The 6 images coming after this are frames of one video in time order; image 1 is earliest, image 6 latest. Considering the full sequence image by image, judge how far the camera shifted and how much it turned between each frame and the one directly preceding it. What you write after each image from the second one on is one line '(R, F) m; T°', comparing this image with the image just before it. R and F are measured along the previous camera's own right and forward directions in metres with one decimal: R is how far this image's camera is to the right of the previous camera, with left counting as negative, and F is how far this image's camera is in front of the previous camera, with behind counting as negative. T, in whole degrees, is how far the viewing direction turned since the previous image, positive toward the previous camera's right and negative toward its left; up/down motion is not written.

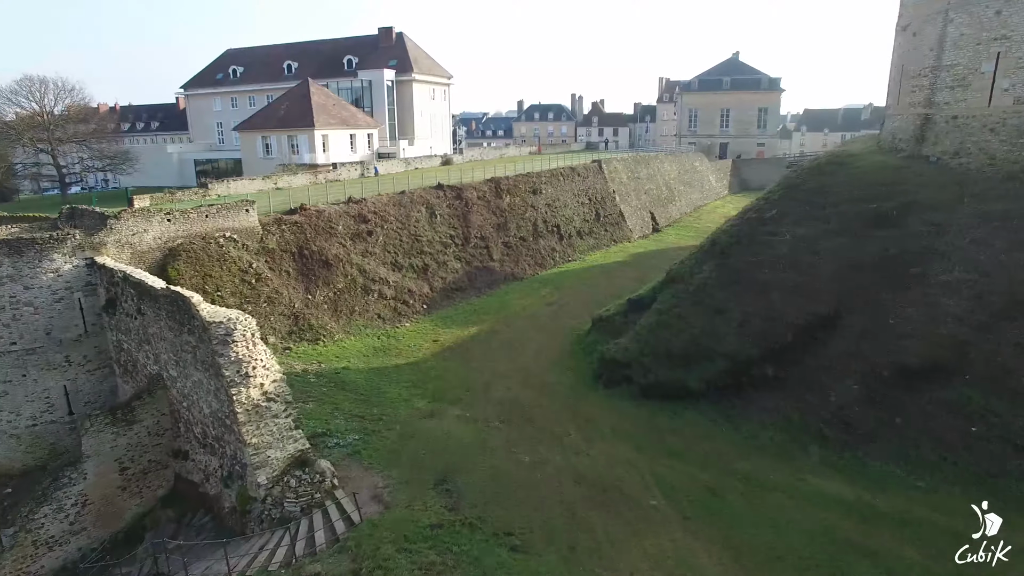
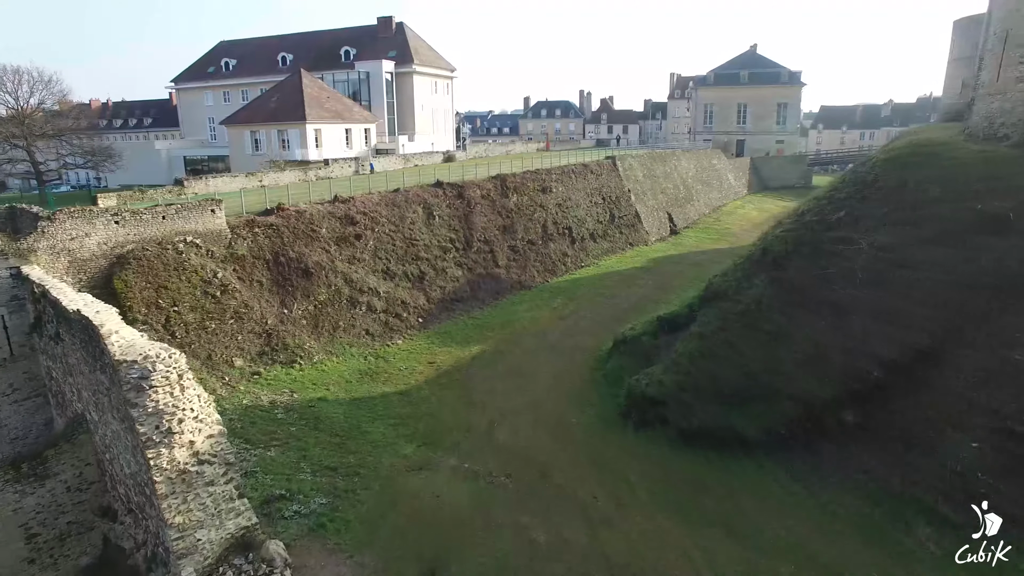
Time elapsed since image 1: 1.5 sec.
(-0.1, +2.8) m; 0°
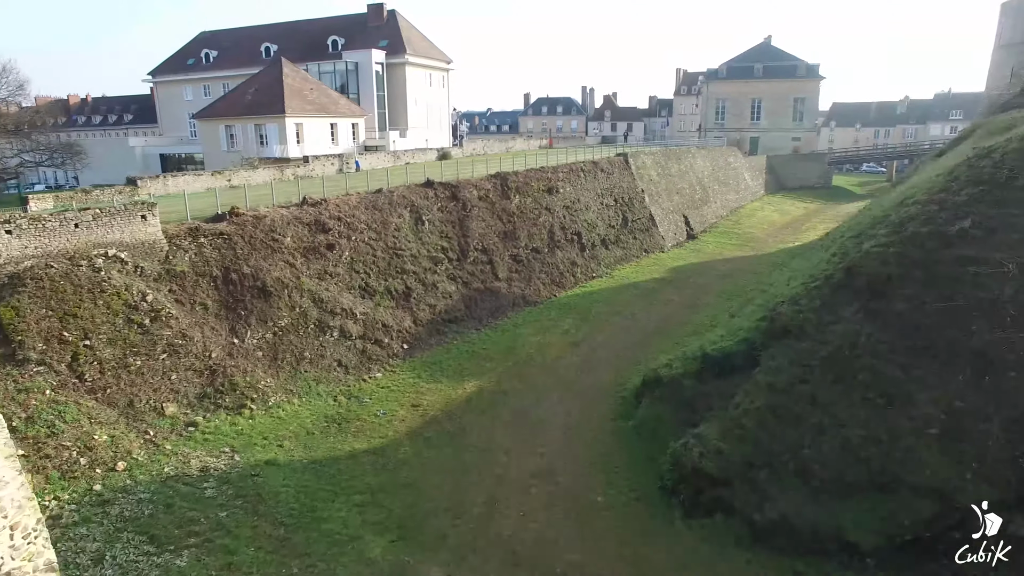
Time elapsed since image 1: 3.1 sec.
(-0.1, +3.4) m; 0°
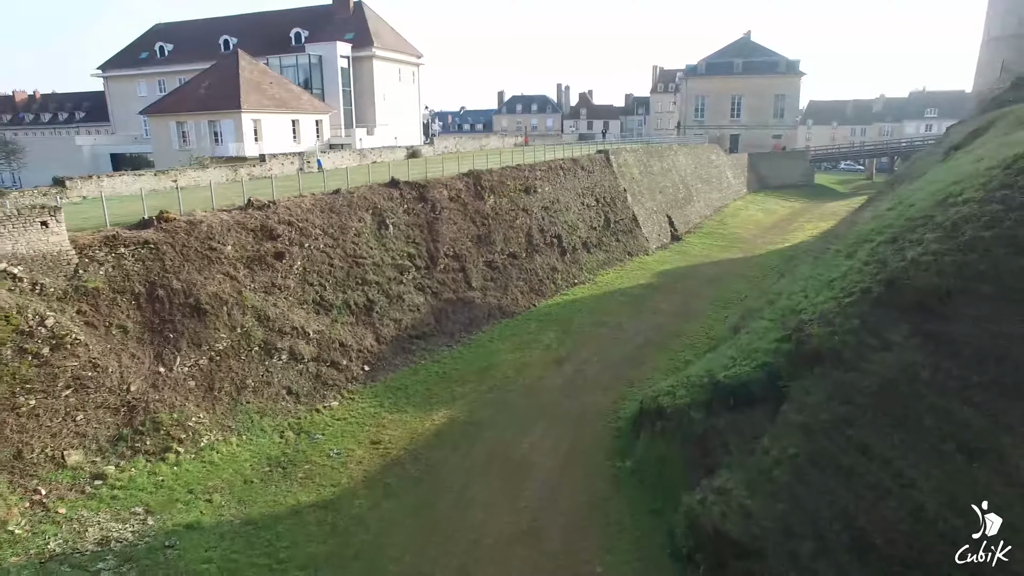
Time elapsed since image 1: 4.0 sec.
(0.0, +2.0) m; +2°
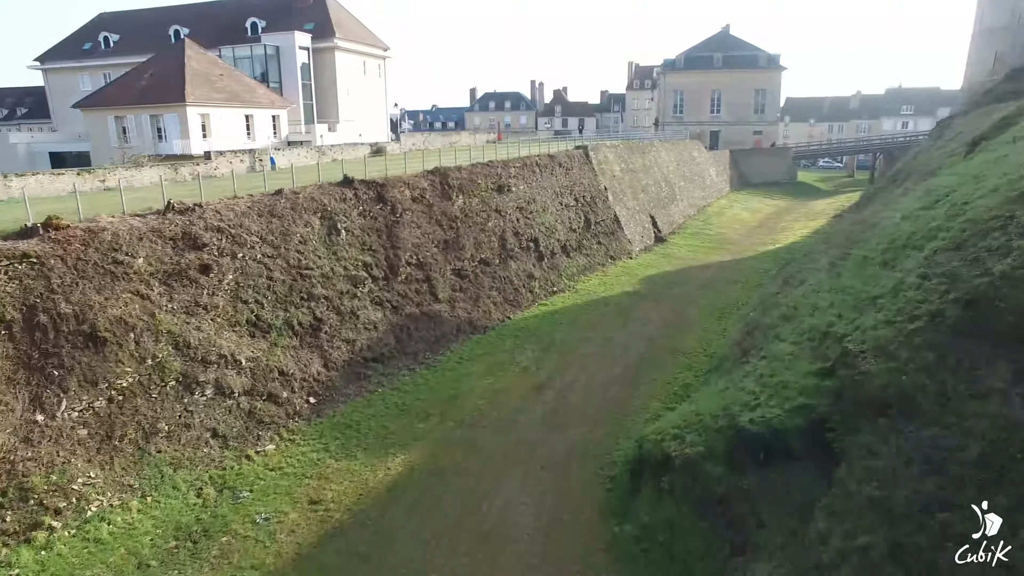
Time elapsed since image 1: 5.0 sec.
(+0.1, +2.3) m; +2°
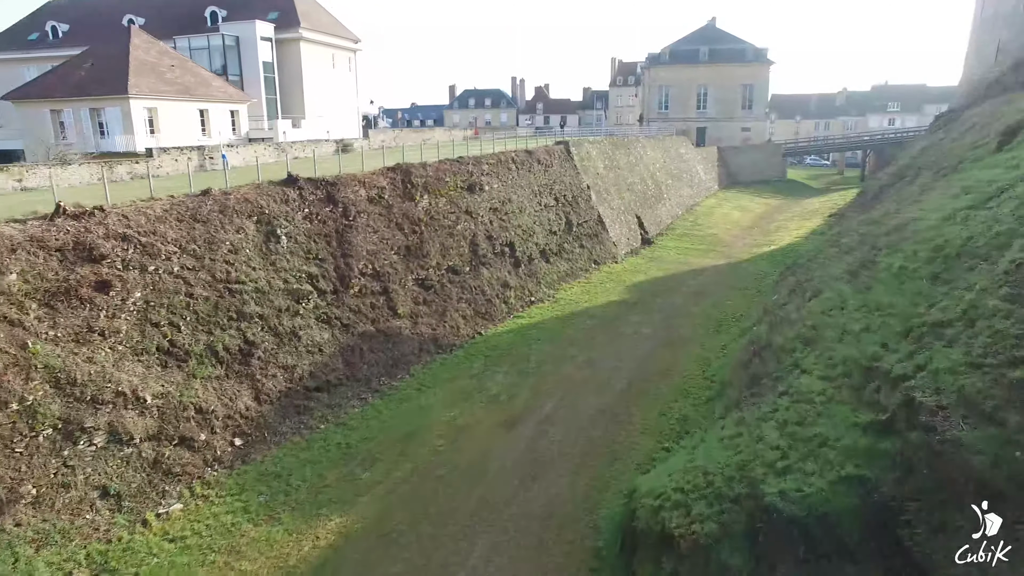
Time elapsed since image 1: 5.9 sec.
(+0.3, +2.1) m; +1°
